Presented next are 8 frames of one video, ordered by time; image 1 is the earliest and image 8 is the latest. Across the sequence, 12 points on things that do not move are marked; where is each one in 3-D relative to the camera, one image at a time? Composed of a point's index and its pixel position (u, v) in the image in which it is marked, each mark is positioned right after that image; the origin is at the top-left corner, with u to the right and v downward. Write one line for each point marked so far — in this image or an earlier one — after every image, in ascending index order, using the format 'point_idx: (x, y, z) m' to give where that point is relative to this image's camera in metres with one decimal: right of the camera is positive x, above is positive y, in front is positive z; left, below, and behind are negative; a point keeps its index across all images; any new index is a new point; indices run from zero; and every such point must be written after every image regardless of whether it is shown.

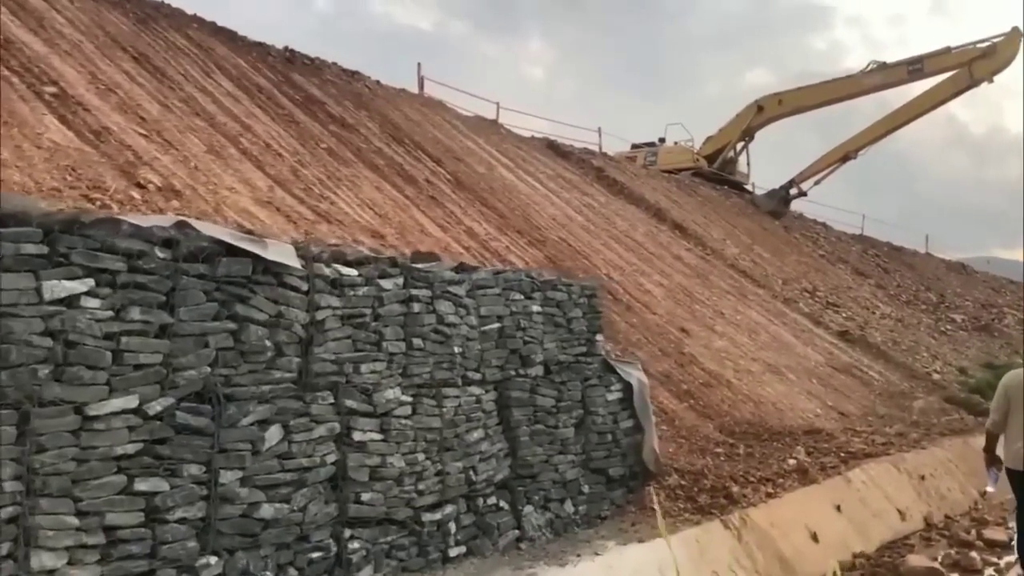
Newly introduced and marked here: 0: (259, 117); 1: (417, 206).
0: (-3.7, +2.5, +13.8) m
1: (-1.5, +1.3, +14.4) m
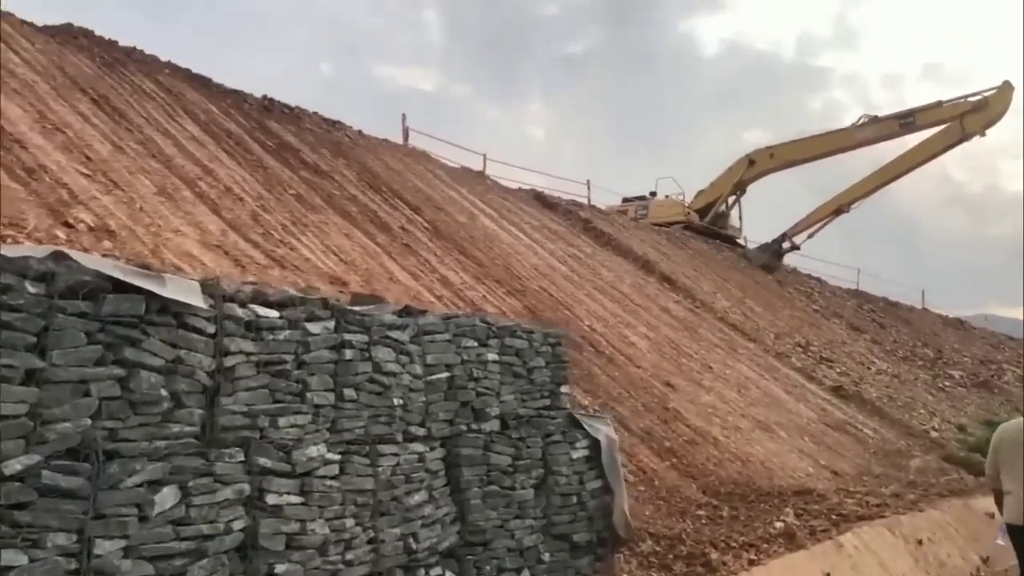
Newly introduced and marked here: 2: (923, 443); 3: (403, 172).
0: (-4.1, +1.8, +13.3) m
1: (-1.8, +0.5, +13.8) m
2: (+8.1, -3.1, +18.5) m
3: (-2.3, +2.5, +19.8) m
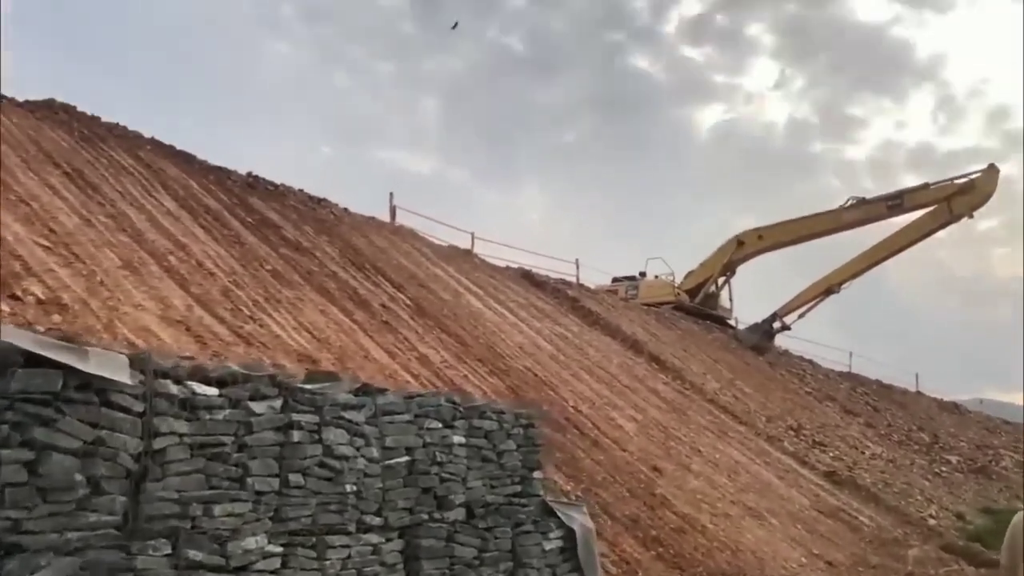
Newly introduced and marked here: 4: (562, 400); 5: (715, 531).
0: (-4.3, +0.7, +13.0) m
1: (-2.1, -0.6, +13.4) m
2: (+7.8, -4.7, +17.9) m
3: (-2.6, +0.8, +19.6) m
4: (+0.9, -1.9, +16.0) m
5: (+2.9, -3.5, +13.6) m
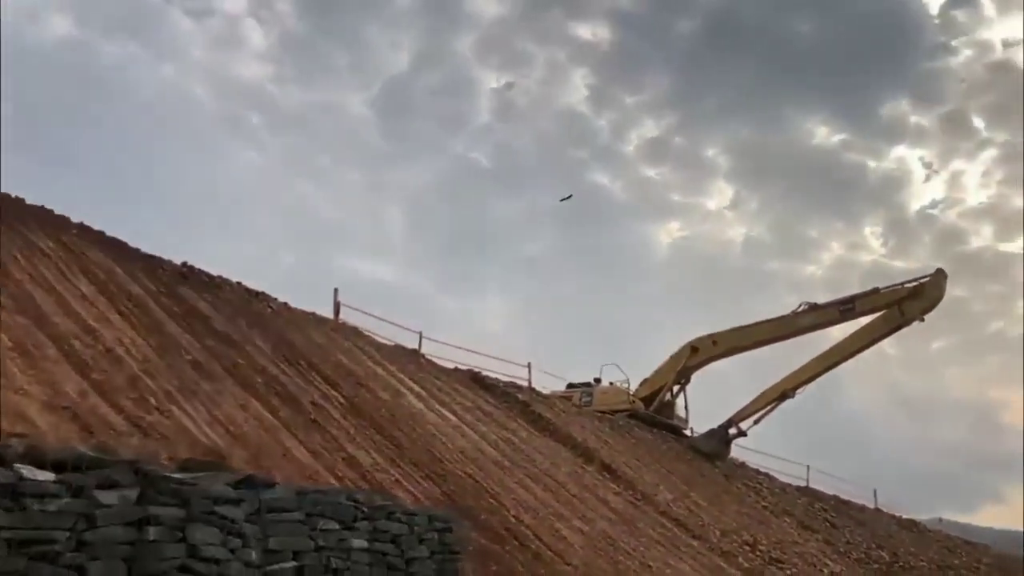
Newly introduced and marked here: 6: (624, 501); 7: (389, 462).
0: (-5.1, -0.4, +12.1) m
1: (-3.0, -1.9, +12.5) m
2: (+6.7, -6.7, +16.9) m
3: (-3.7, -1.2, +18.7) m
4: (-0.1, -3.5, +15.0) m
5: (+2.0, -4.9, +12.5) m
6: (+2.3, -4.4, +19.5) m
7: (-1.8, -2.6, +14.0) m
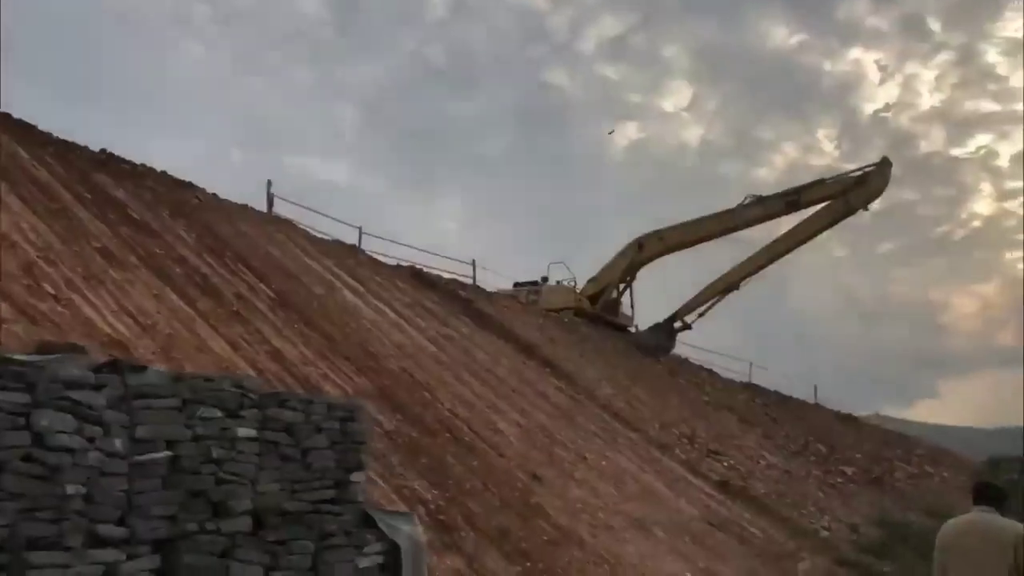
0: (-6.0, +1.0, +11.3) m
1: (-3.9, -0.4, +11.9) m
2: (+5.5, -4.7, +17.2) m
3: (-4.9, +1.0, +18.0) m
4: (-1.2, -1.8, +14.7) m
5: (+1.1, -3.4, +12.5) m
6: (+1.1, -2.2, +19.4) m
7: (-2.8, -1.0, +13.5) m
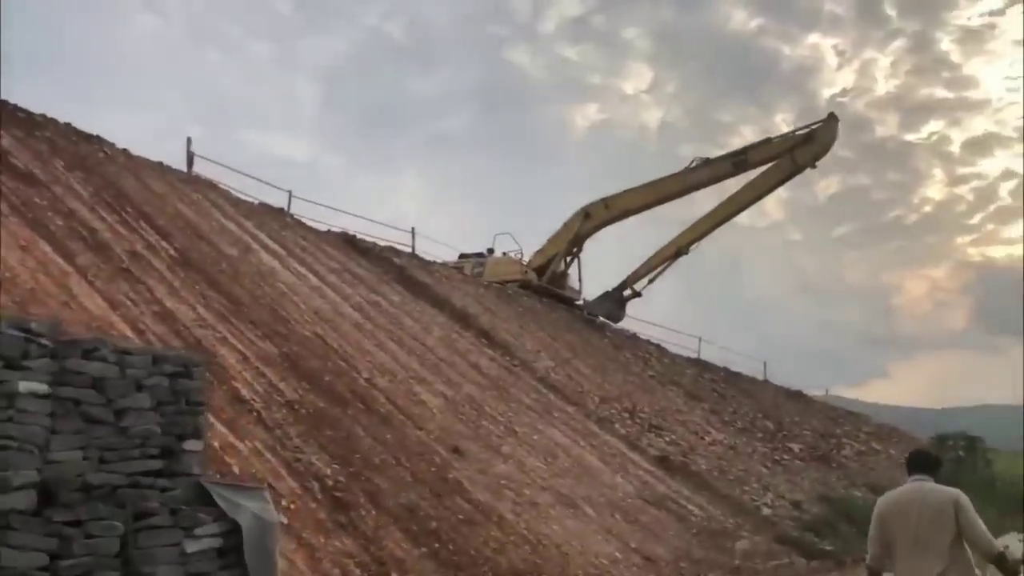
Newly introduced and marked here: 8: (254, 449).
0: (-7.0, +1.5, +10.0) m
1: (-4.9, +0.2, +10.7) m
2: (+4.3, -4.1, +16.5) m
3: (-6.1, +1.6, +16.7) m
4: (-2.3, -1.2, +13.7) m
5: (0.0, -2.9, +11.5) m
6: (-0.3, -1.6, +18.5) m
7: (-3.9, -0.4, +12.4) m
8: (-2.5, -1.6, +9.1) m
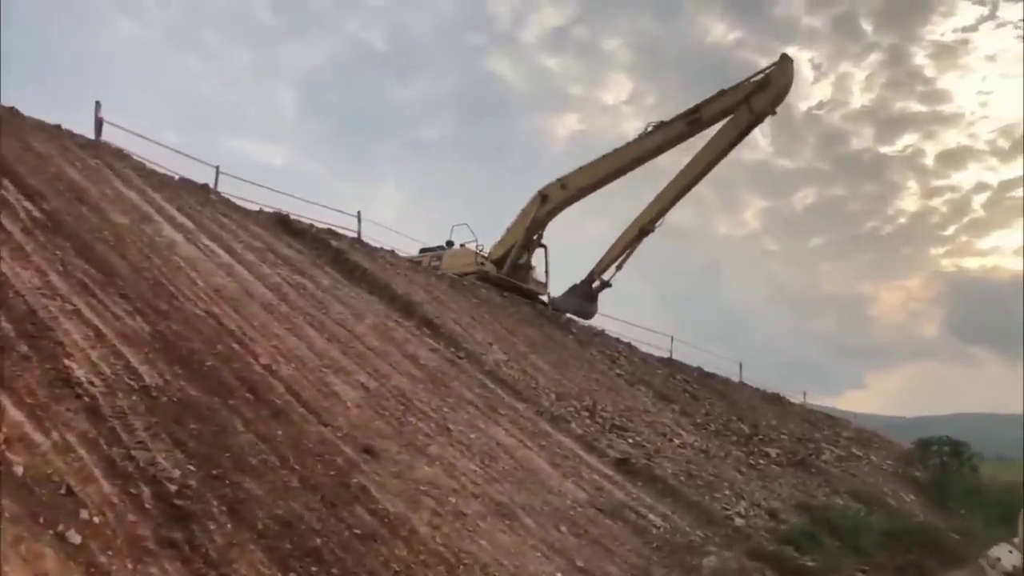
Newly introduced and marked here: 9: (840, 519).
0: (-7.8, +2.0, +7.7) m
1: (-5.7, +0.6, +8.5) m
2: (+3.3, -3.8, +14.5) m
3: (-7.1, +2.0, +14.5) m
4: (-3.2, -0.8, +11.5) m
5: (-0.8, -2.5, +9.4) m
6: (-1.3, -1.2, +16.3) m
7: (-4.7, 0.0, +10.2) m
8: (-3.3, -1.2, +6.9) m
9: (+6.0, -4.2, +17.0) m
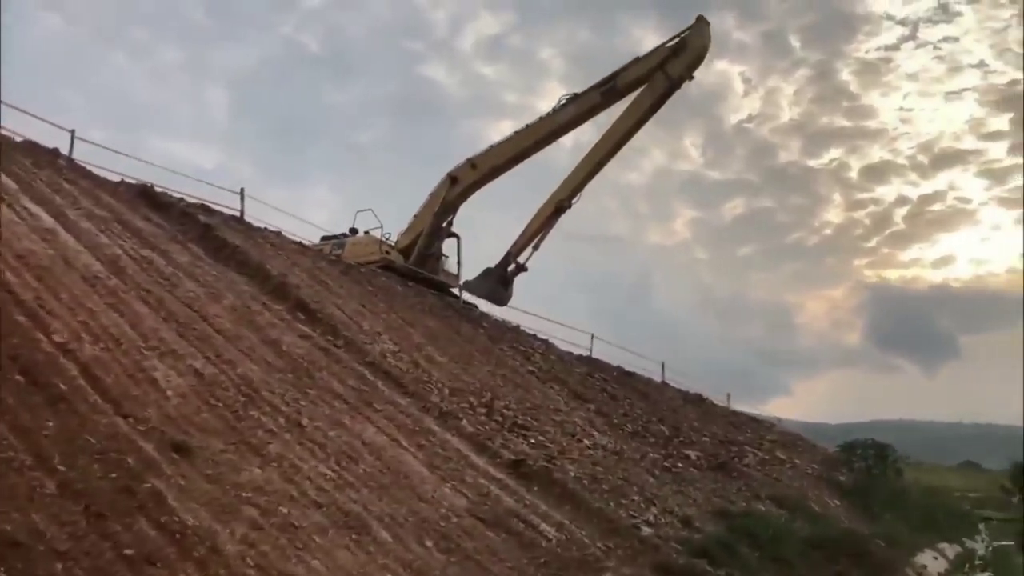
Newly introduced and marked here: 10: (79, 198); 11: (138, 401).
0: (-8.9, +2.4, +5.2) m
1: (-6.9, +1.0, +6.1) m
2: (+1.6, -3.5, +12.7) m
3: (-8.7, +2.4, +12.0) m
4: (-4.6, -0.4, +9.3) m
5: (-2.1, -2.1, +7.4) m
6: (-3.1, -0.9, +14.2) m
7: (-6.1, +0.4, +7.9) m
8: (-4.4, -0.7, +4.7) m
9: (+4.1, -3.9, +15.4) m
10: (-6.9, +1.5, +14.9) m
11: (-3.6, -1.1, +9.2) m
